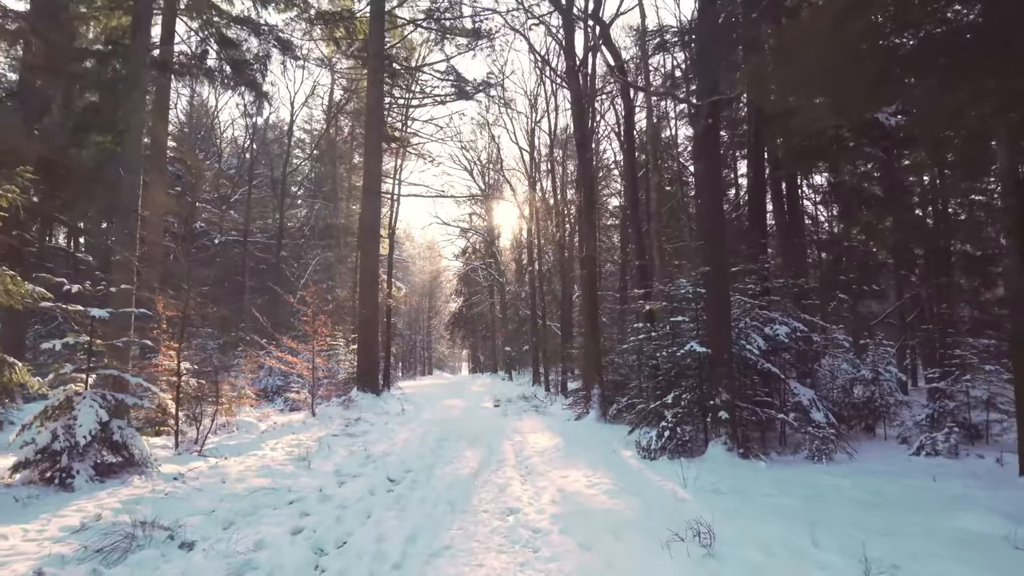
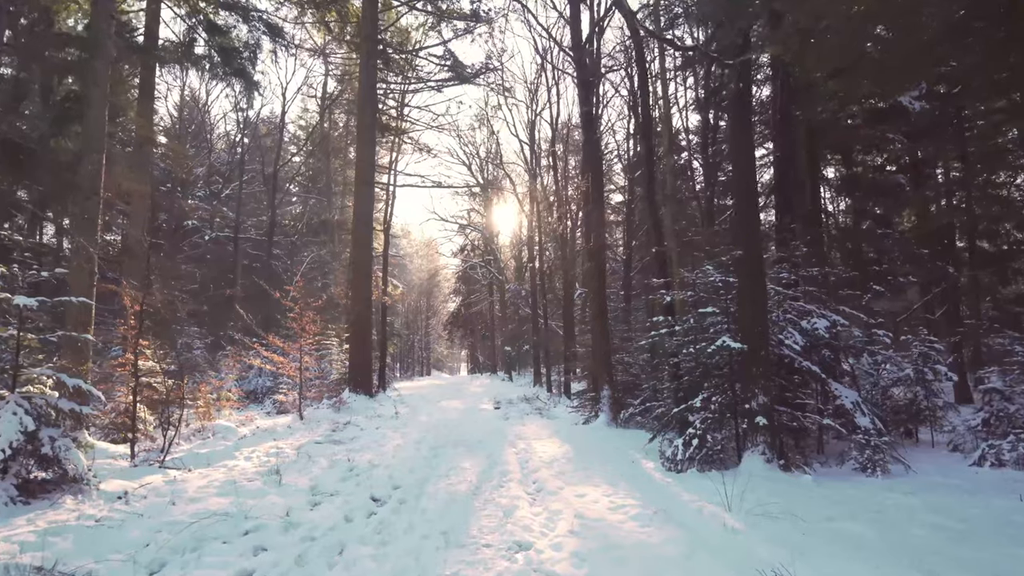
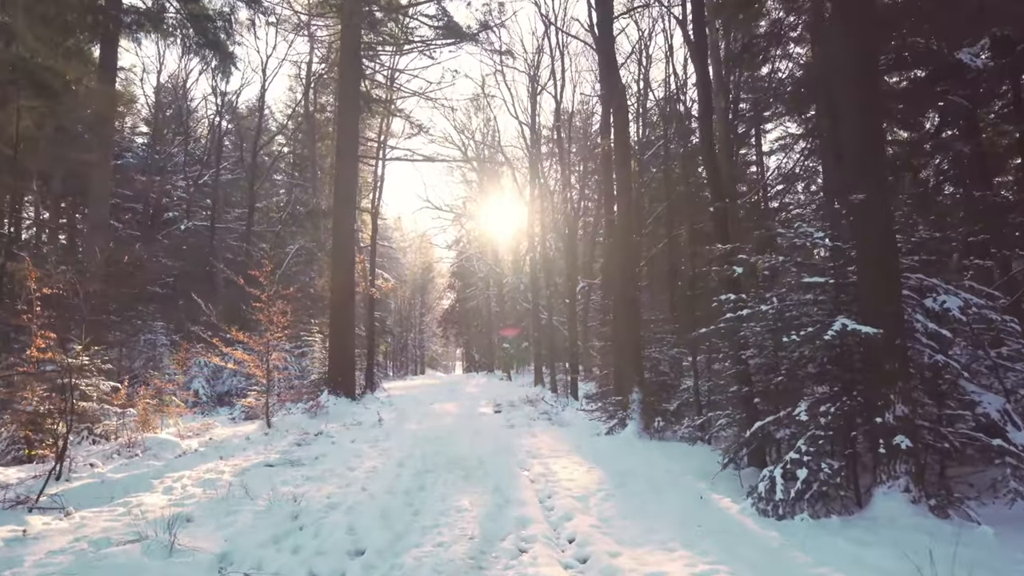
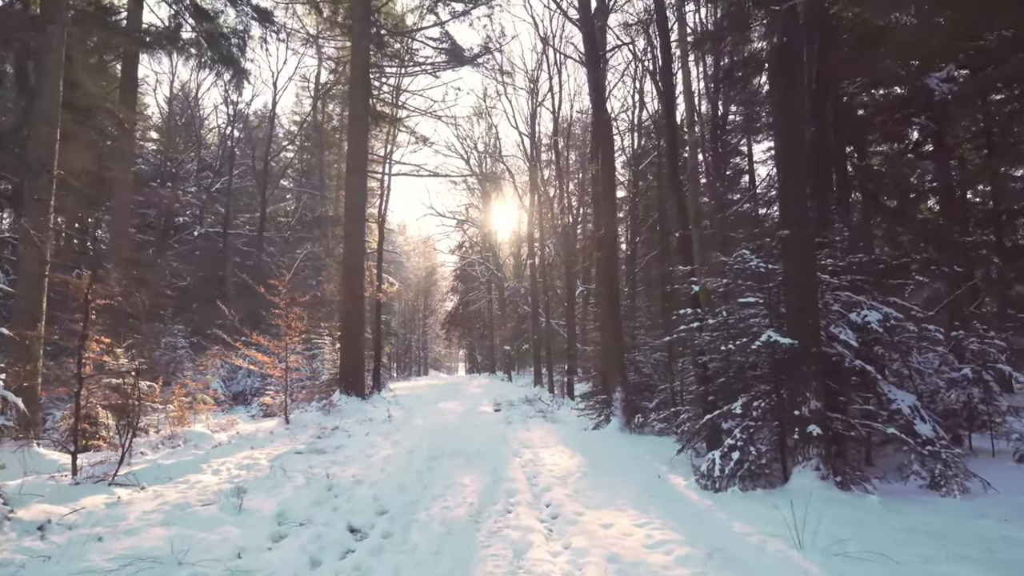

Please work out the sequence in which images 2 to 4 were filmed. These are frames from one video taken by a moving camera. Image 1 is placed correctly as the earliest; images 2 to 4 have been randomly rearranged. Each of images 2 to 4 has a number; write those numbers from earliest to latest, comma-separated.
2, 4, 3
